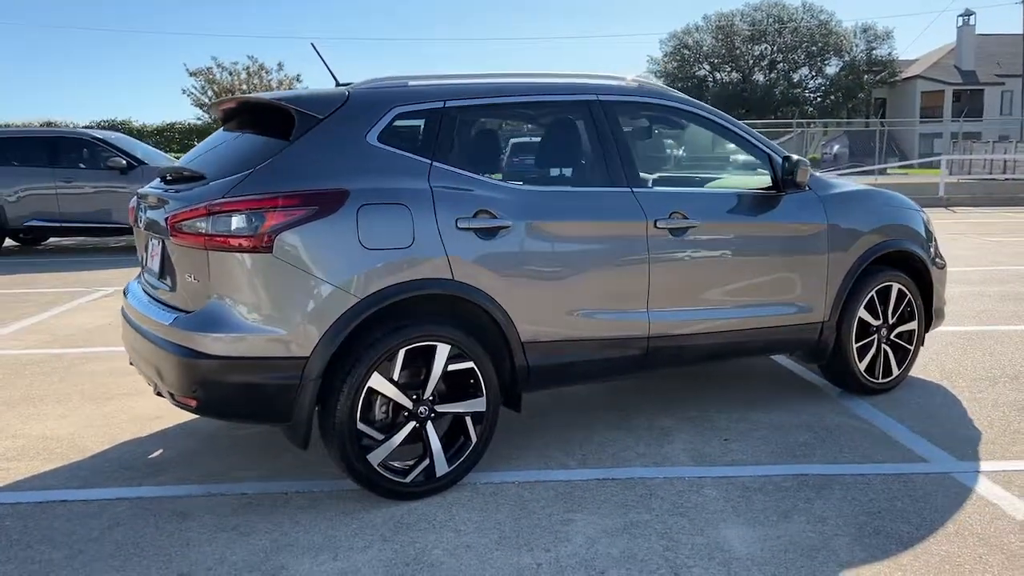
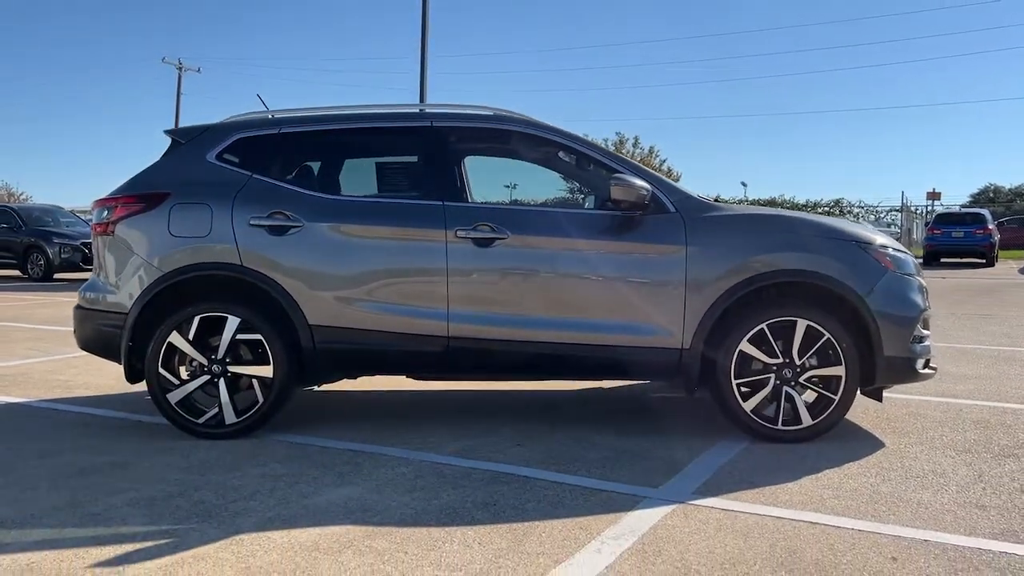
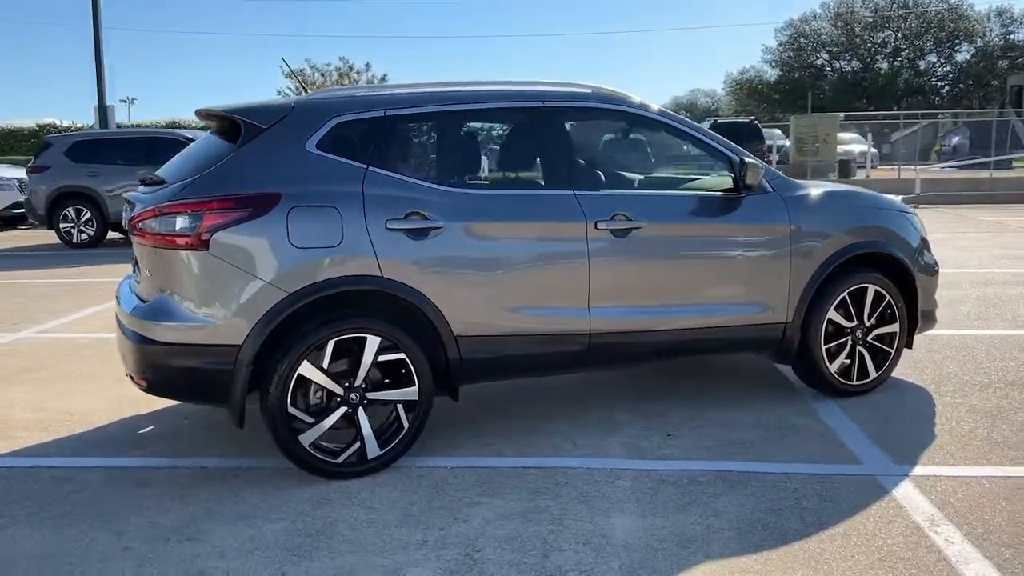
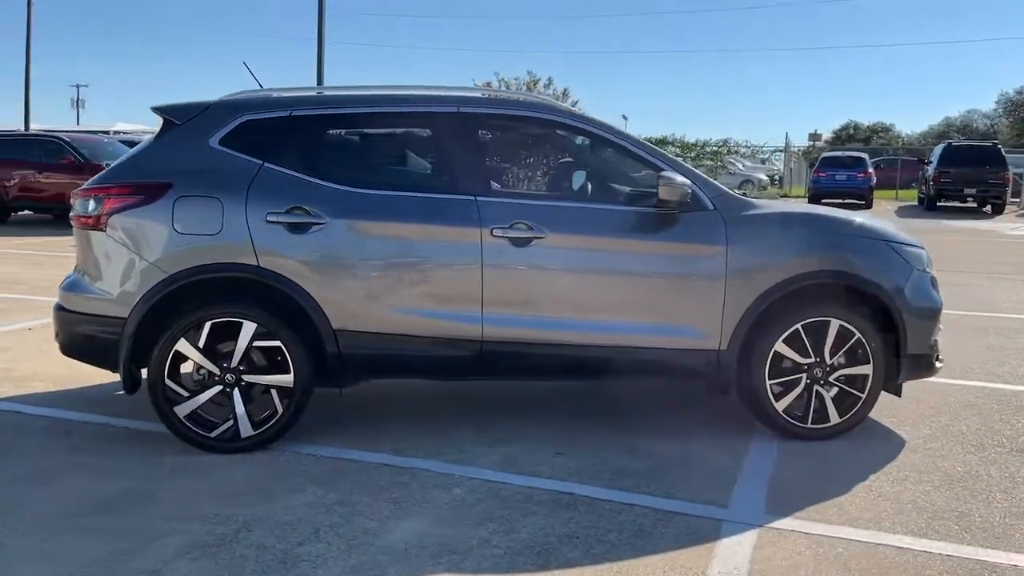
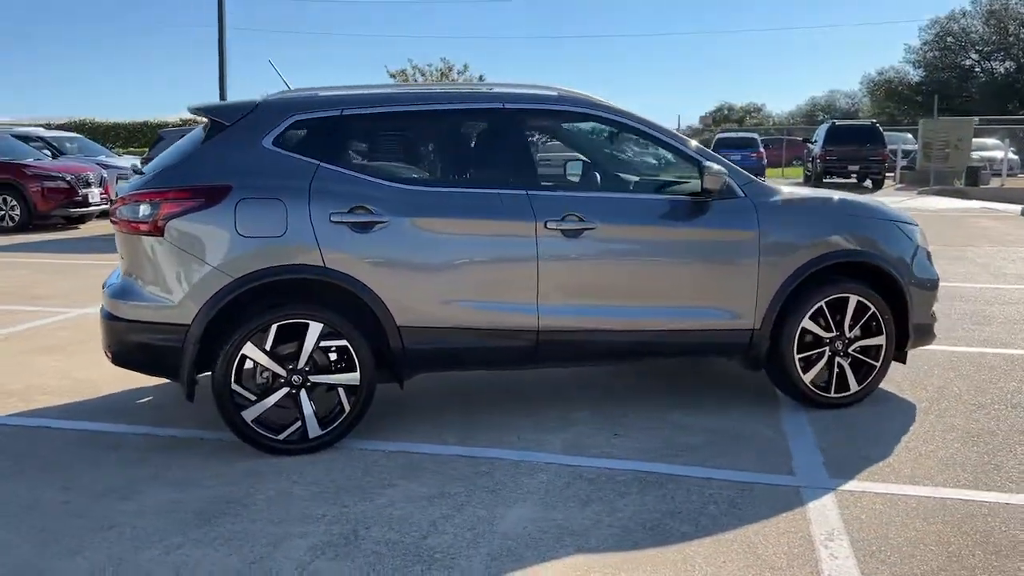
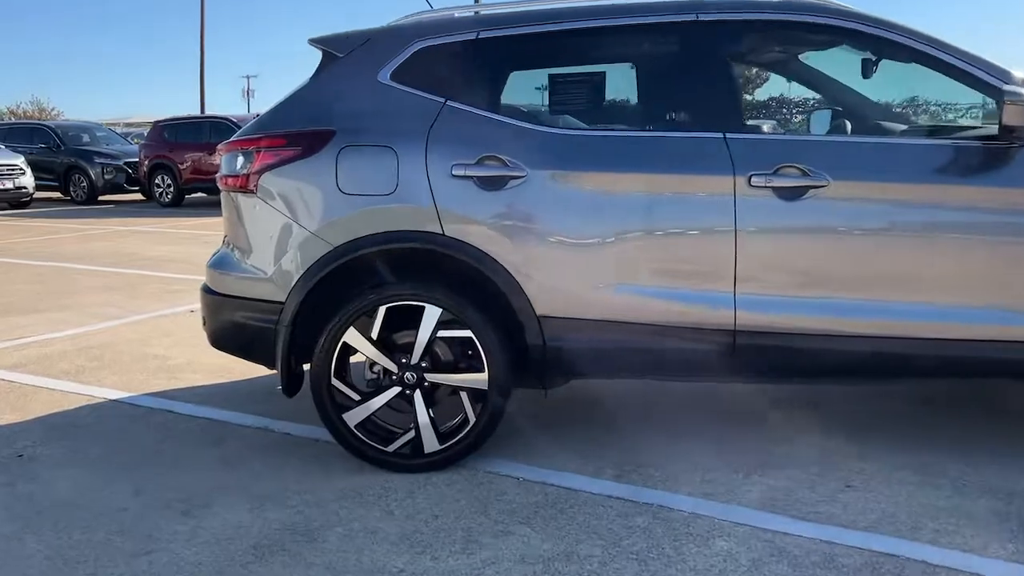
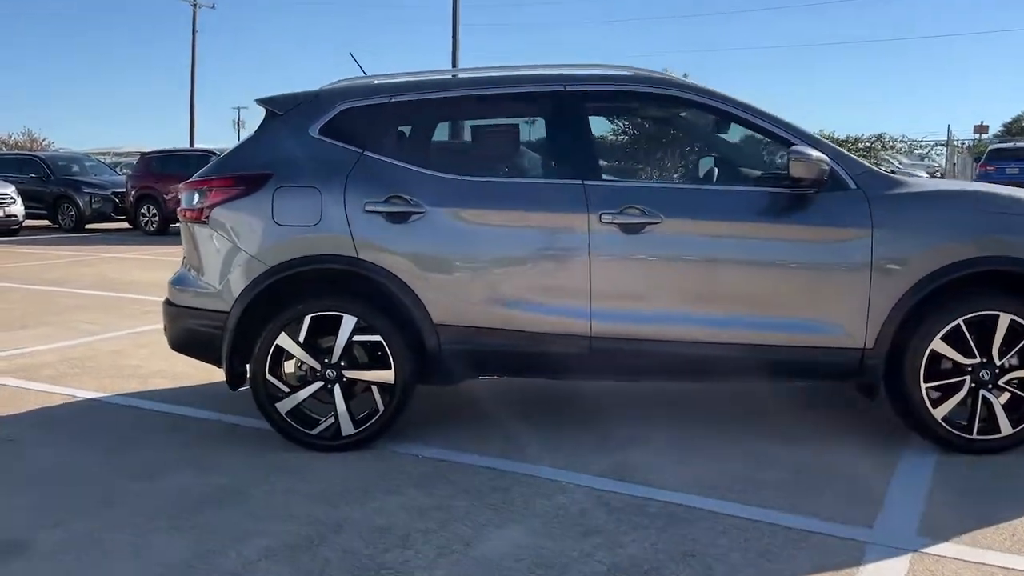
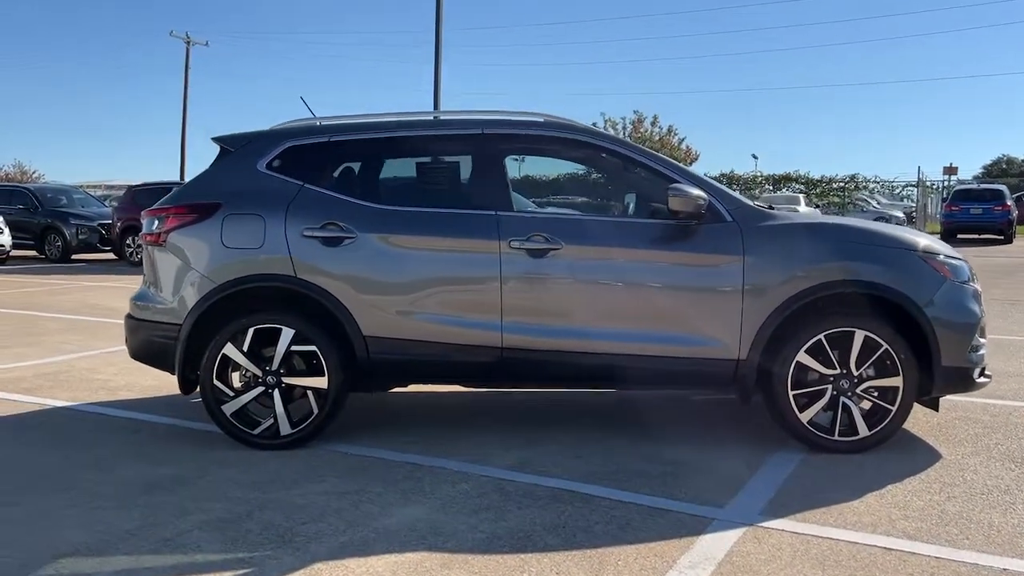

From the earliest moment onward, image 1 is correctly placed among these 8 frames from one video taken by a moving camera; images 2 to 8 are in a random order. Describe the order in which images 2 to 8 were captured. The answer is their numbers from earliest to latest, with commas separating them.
3, 5, 4, 2, 8, 7, 6
